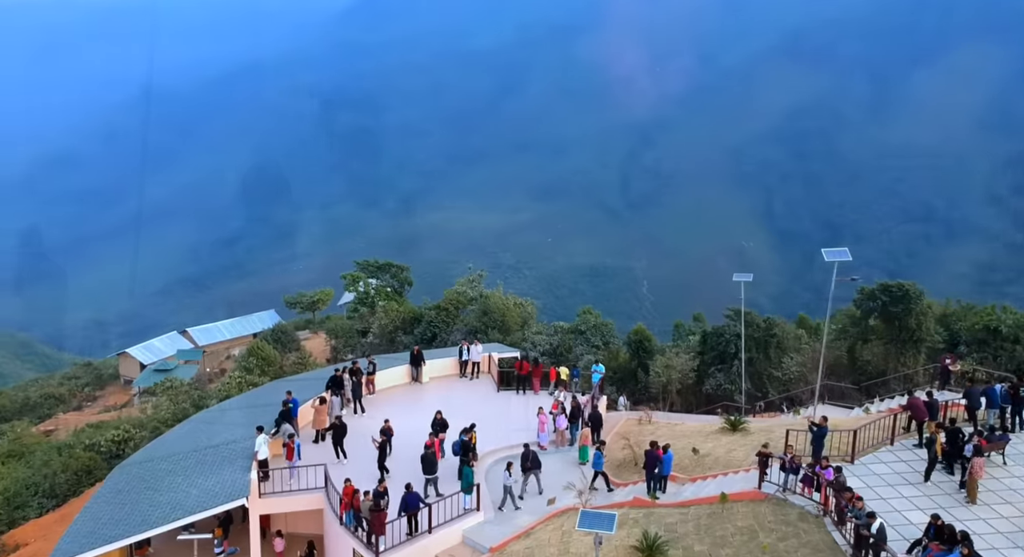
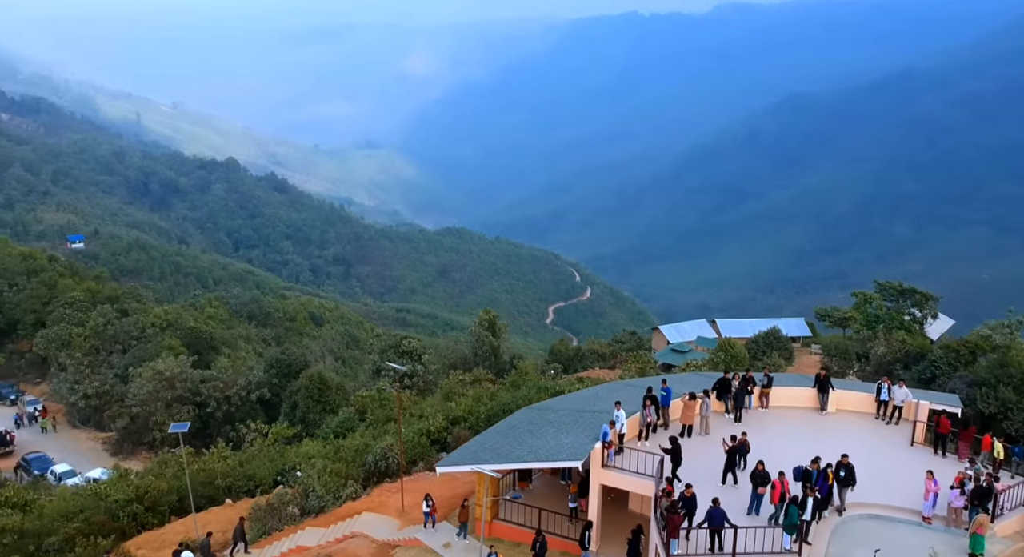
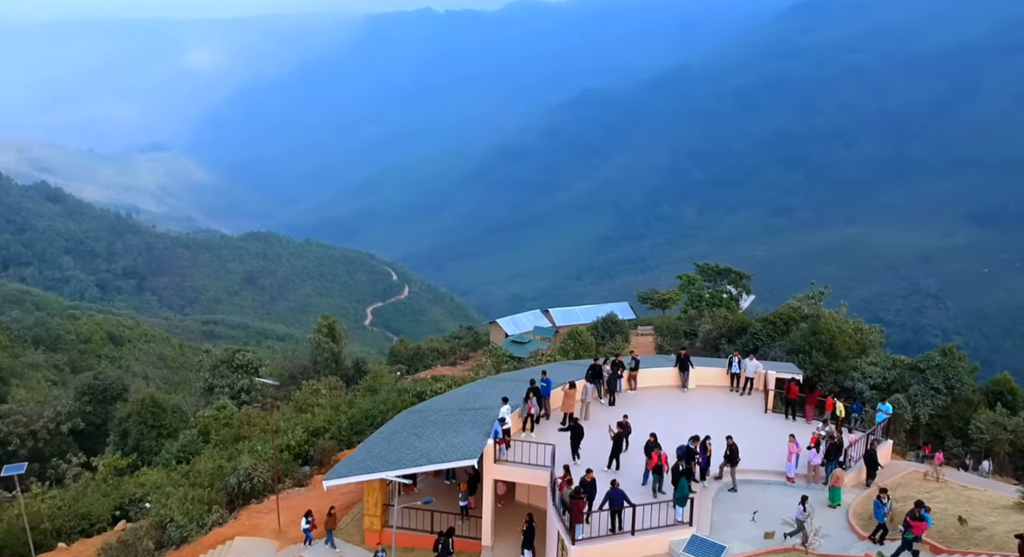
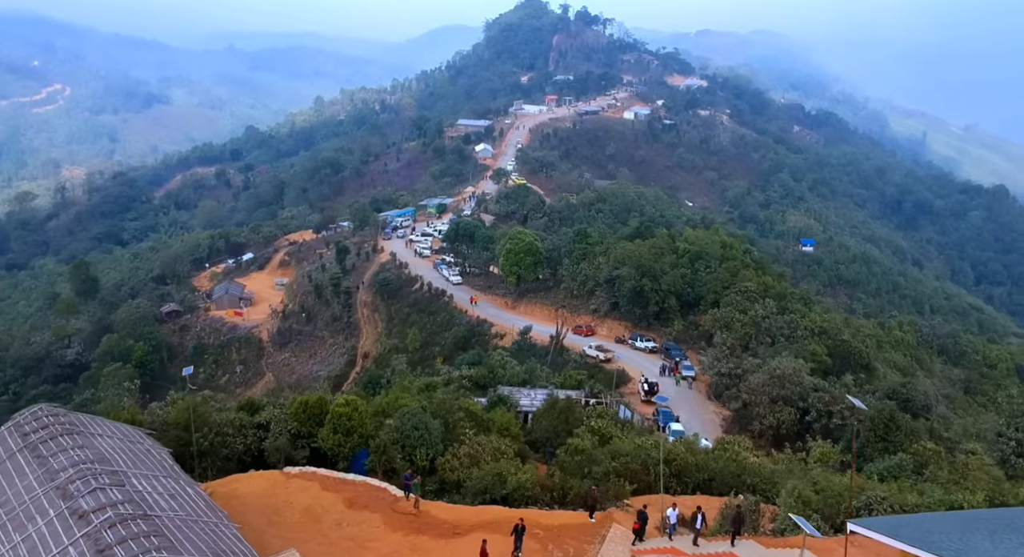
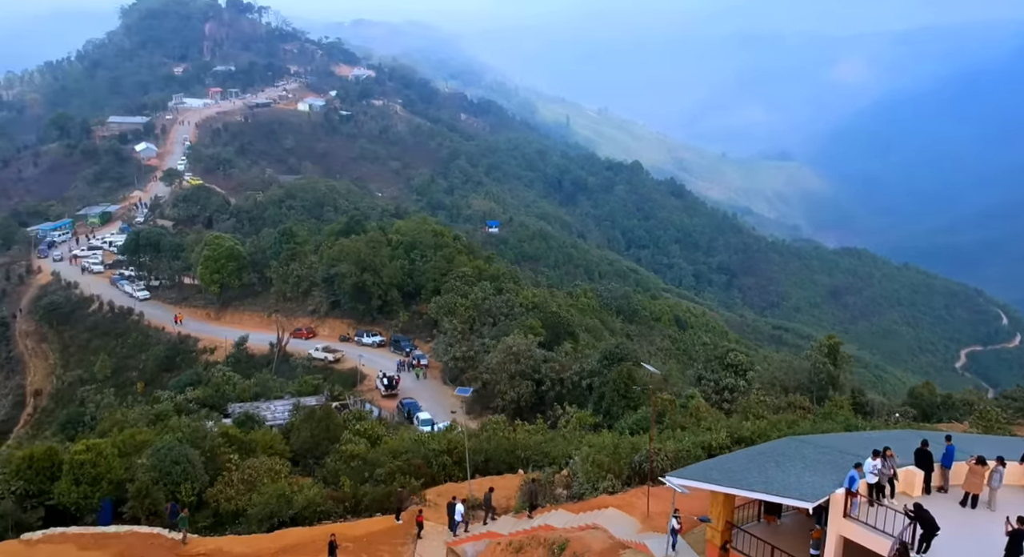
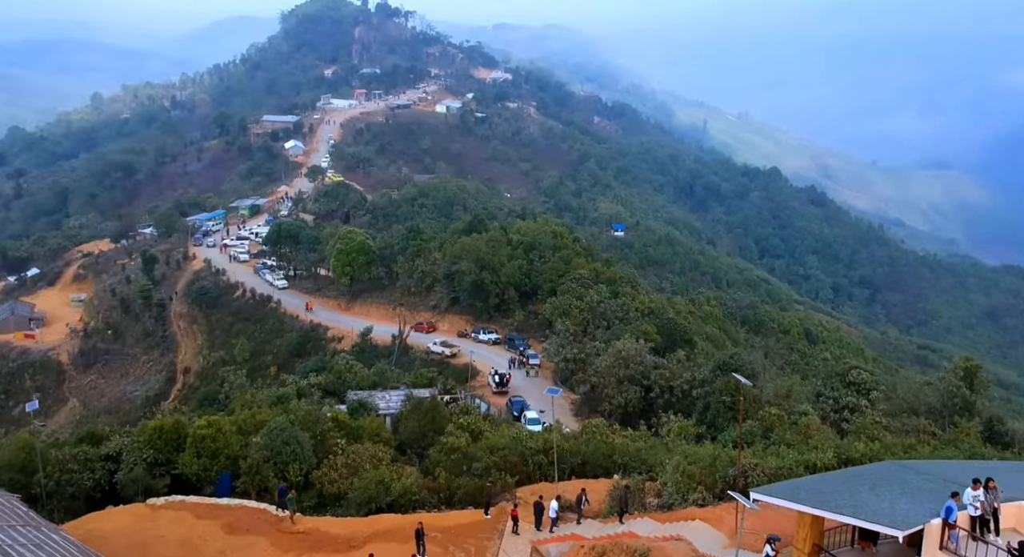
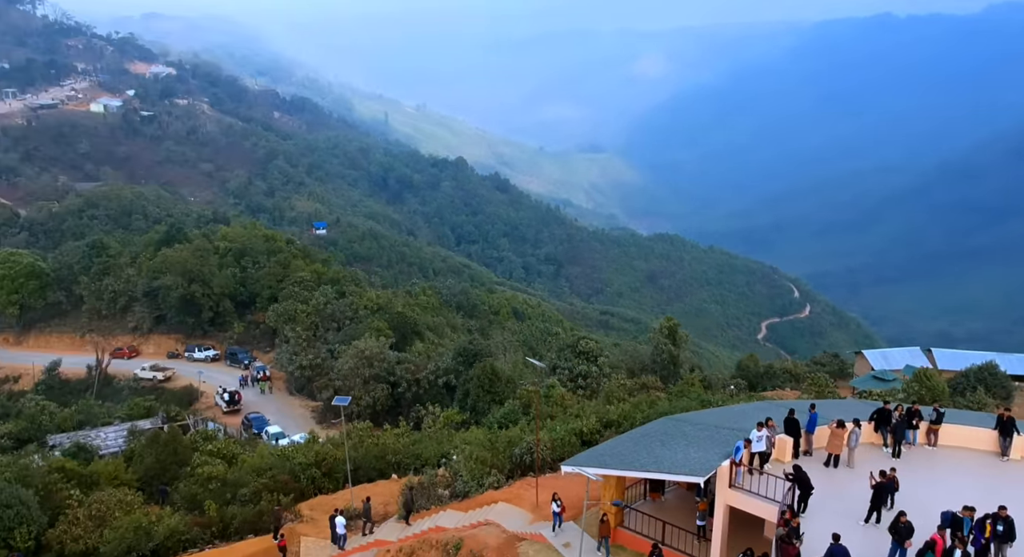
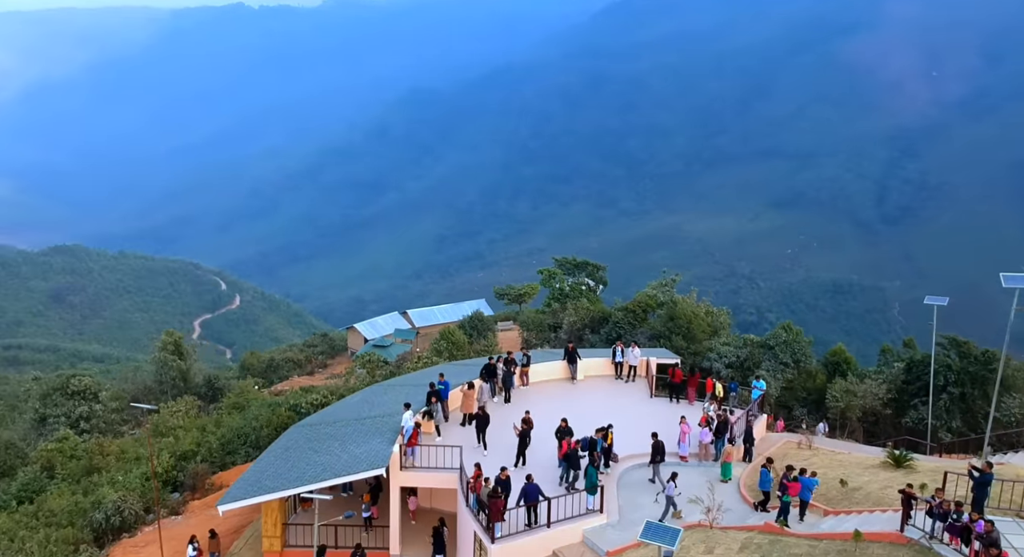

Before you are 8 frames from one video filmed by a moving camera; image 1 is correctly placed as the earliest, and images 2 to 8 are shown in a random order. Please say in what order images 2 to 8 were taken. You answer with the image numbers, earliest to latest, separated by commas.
8, 3, 2, 7, 5, 6, 4
